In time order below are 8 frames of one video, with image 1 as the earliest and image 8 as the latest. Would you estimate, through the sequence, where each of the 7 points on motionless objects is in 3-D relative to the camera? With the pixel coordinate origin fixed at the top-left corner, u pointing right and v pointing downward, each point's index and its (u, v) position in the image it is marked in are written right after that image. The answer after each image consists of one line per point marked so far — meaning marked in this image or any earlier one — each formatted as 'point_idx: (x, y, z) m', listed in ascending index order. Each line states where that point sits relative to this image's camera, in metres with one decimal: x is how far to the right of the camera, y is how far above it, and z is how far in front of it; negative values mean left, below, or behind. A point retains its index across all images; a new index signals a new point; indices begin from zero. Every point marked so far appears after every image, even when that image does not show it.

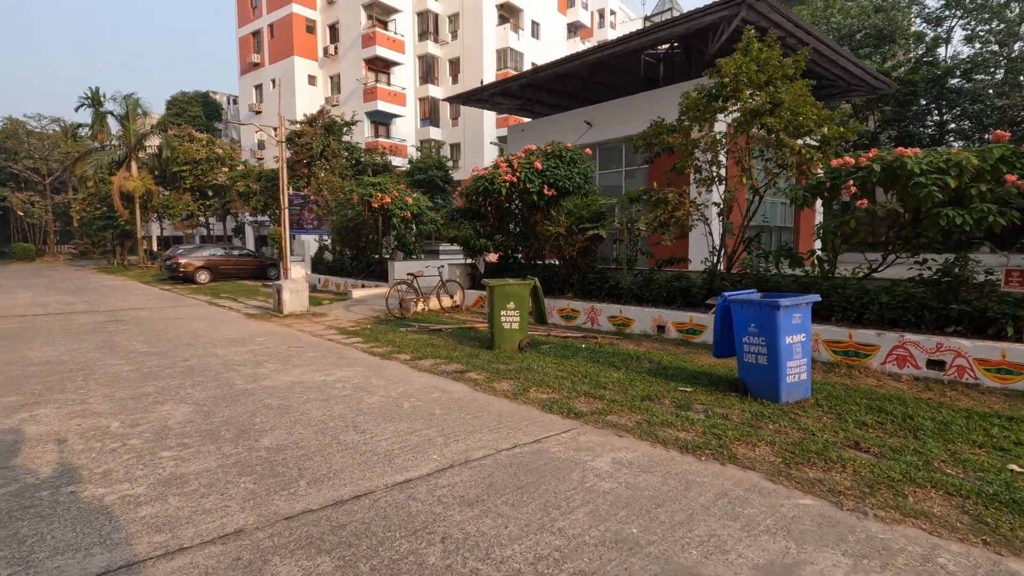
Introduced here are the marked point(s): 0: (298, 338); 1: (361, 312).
0: (-3.8, -0.9, +9.6) m
1: (-3.5, -0.6, +12.3) m
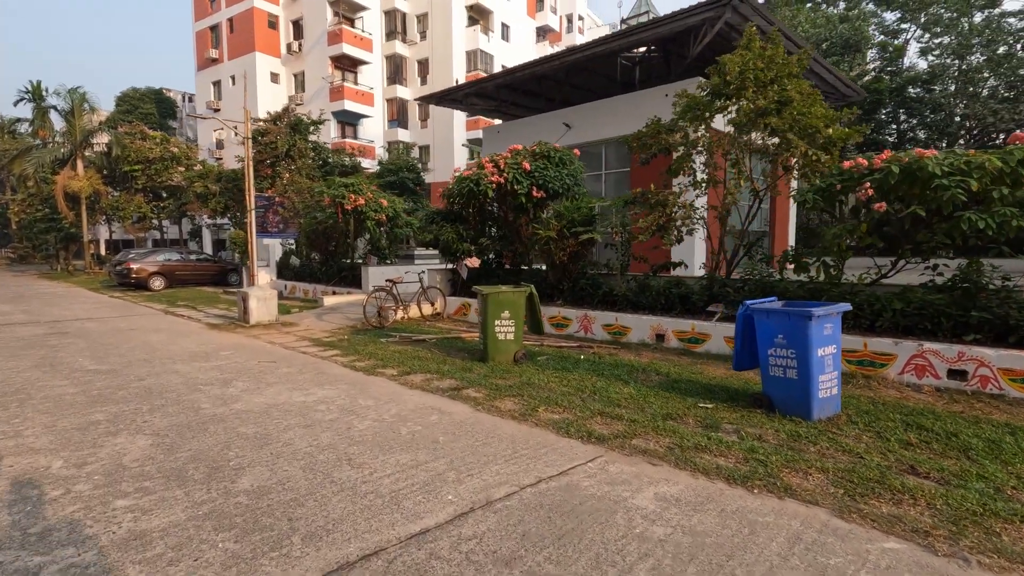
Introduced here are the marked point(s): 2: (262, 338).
0: (-4.0, -1.0, +8.7) m
1: (-3.8, -0.7, +11.5) m
2: (-4.7, -0.9, +10.0) m
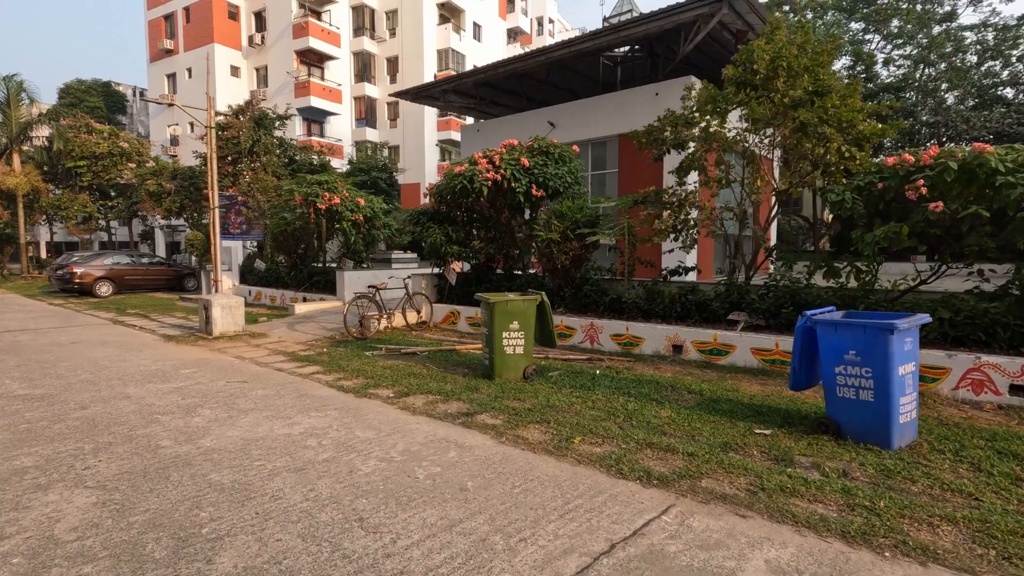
0: (-3.9, -1.2, +7.6) m
1: (-3.9, -0.9, +10.4) m
2: (-4.7, -1.1, +8.8) m
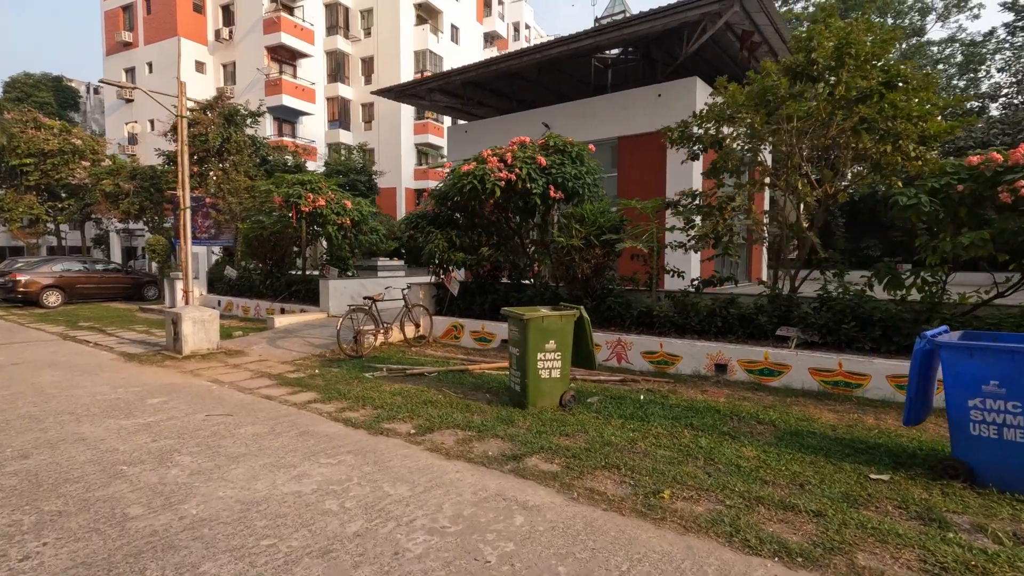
0: (-3.6, -1.3, +6.5) m
1: (-3.8, -1.1, +9.2) m
2: (-4.4, -1.2, +7.6) m
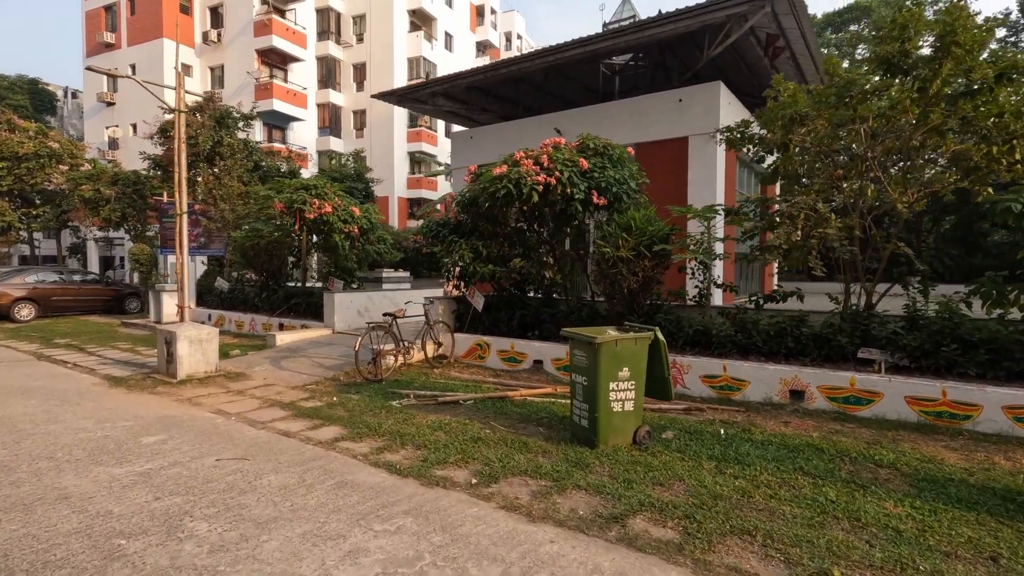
0: (-3.0, -1.5, +5.5) m
1: (-3.2, -1.3, +8.3) m
2: (-3.8, -1.4, +6.6) m
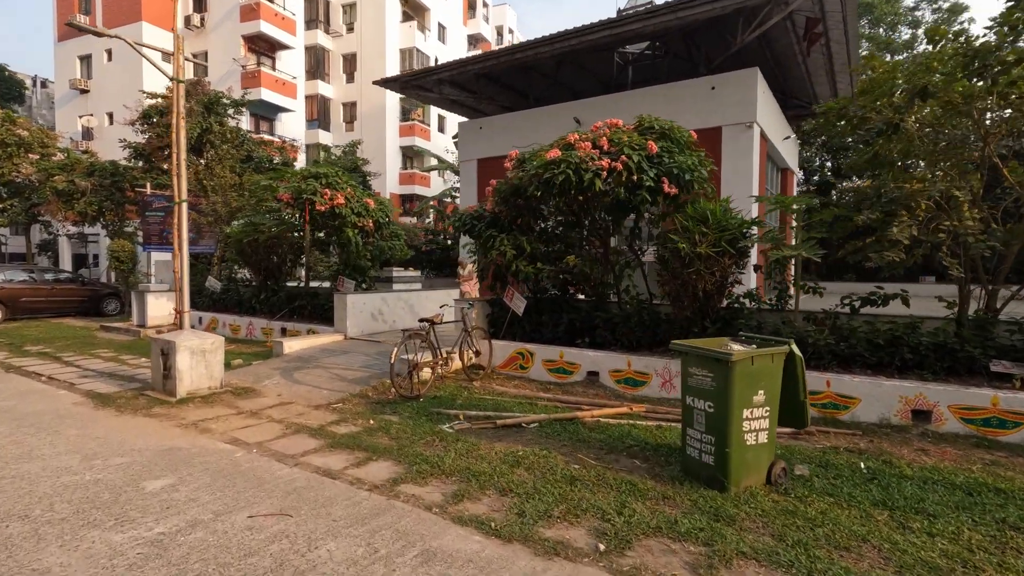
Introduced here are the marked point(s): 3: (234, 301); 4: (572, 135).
0: (-2.2, -1.5, +4.4) m
1: (-2.5, -1.3, +7.1) m
2: (-3.1, -1.5, +5.5) m
3: (-6.7, -0.3, +12.8) m
4: (+0.8, +2.1, +7.2) m
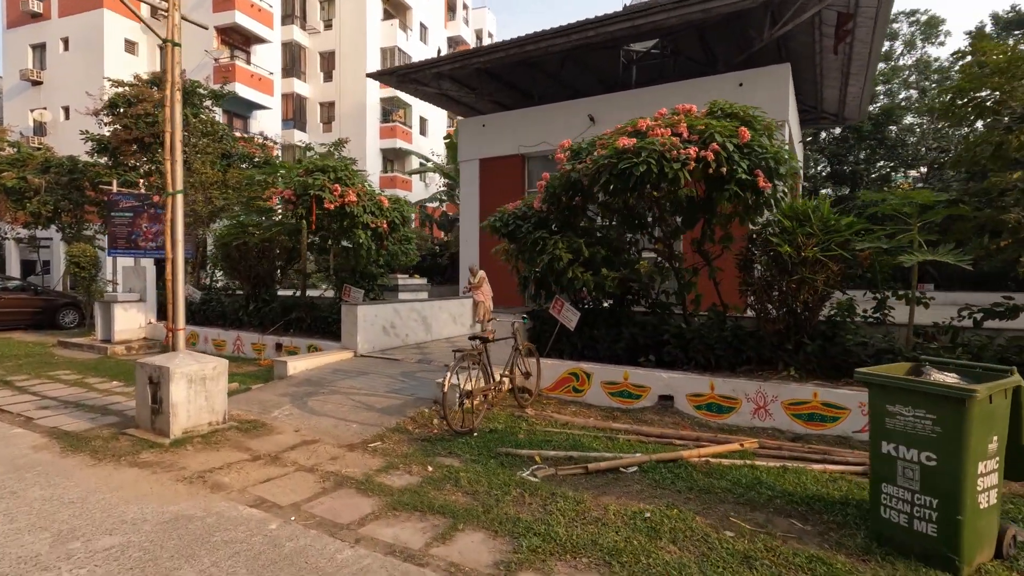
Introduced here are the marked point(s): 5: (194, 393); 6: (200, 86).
0: (-1.3, -1.6, +3.2) m
1: (-1.8, -1.4, +5.9) m
2: (-2.2, -1.6, +4.2) m
3: (-6.3, -0.5, +11.3) m
4: (+1.5, +1.9, +6.2) m
5: (-3.2, -1.0, +5.3) m
6: (-8.9, +5.8, +15.2) m
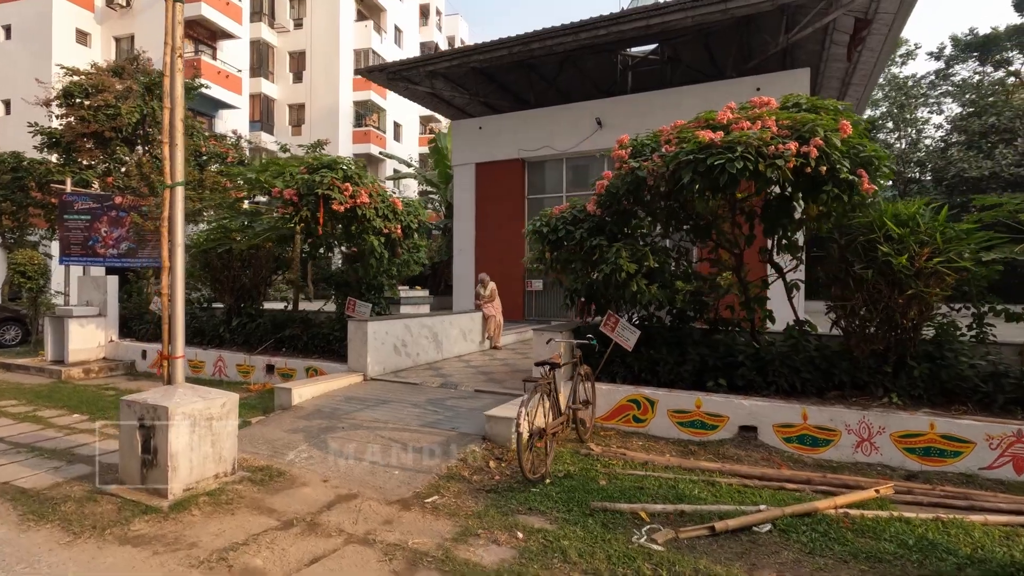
0: (-0.4, -1.7, +2.1) m
1: (-1.1, -1.6, +4.9) m
2: (-1.4, -1.7, +3.1) m
3: (-6.0, -0.7, +10.0) m
4: (+2.1, +1.8, +5.4) m
5: (-2.5, -1.1, +4.2) m
6: (-8.9, +5.5, +13.8) m
